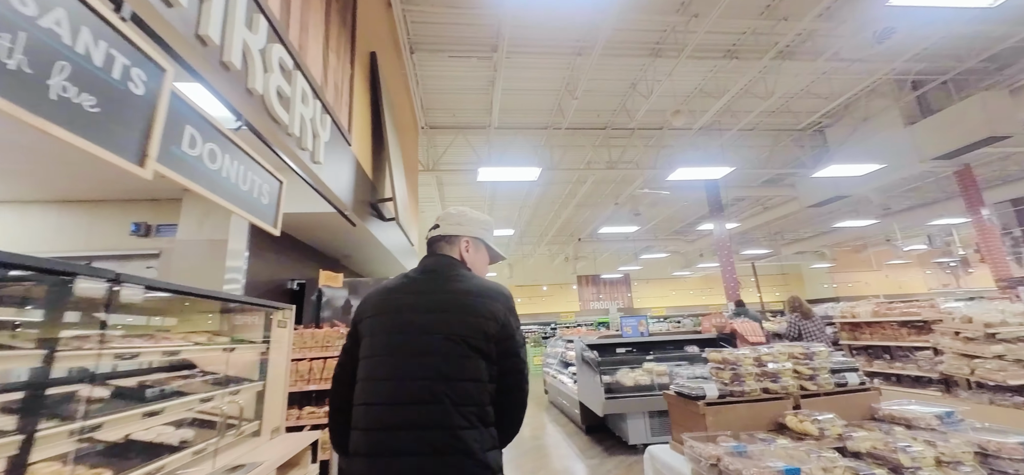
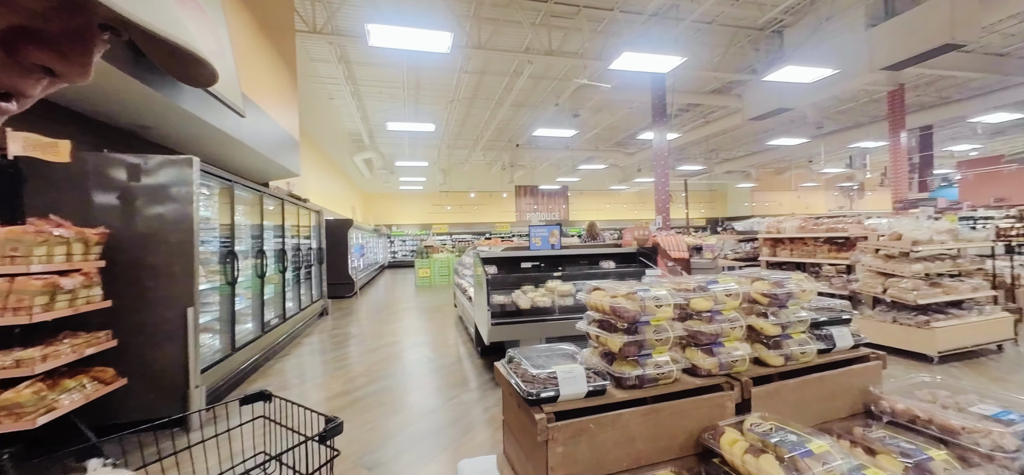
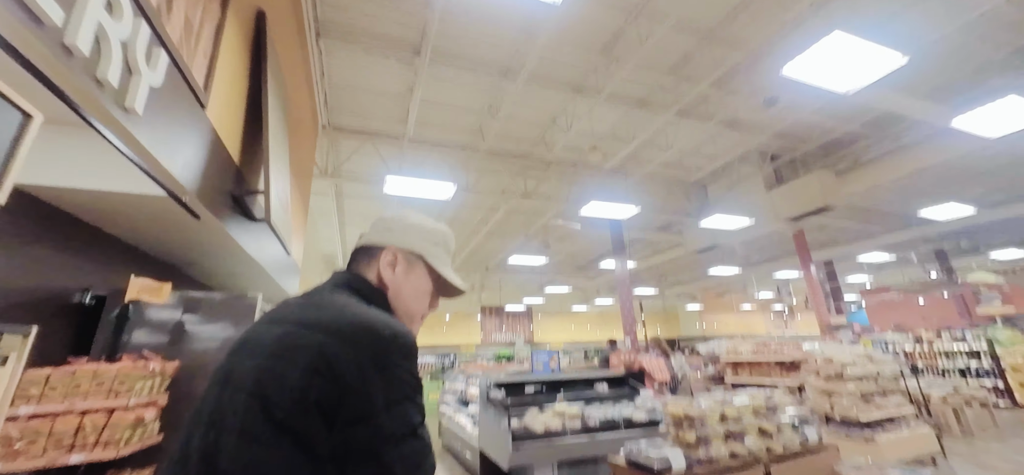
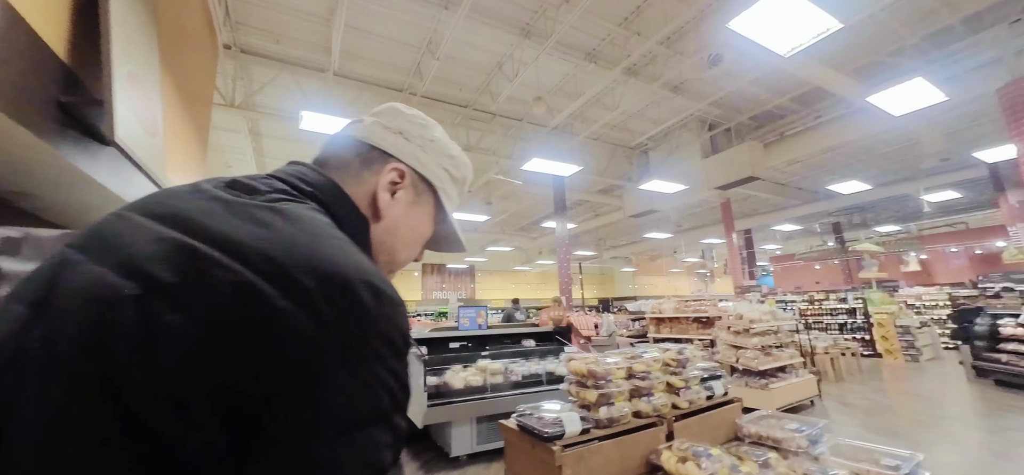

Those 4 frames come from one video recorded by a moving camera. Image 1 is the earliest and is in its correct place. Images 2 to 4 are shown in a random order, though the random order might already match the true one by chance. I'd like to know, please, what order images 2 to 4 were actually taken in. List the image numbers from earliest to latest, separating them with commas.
3, 4, 2
